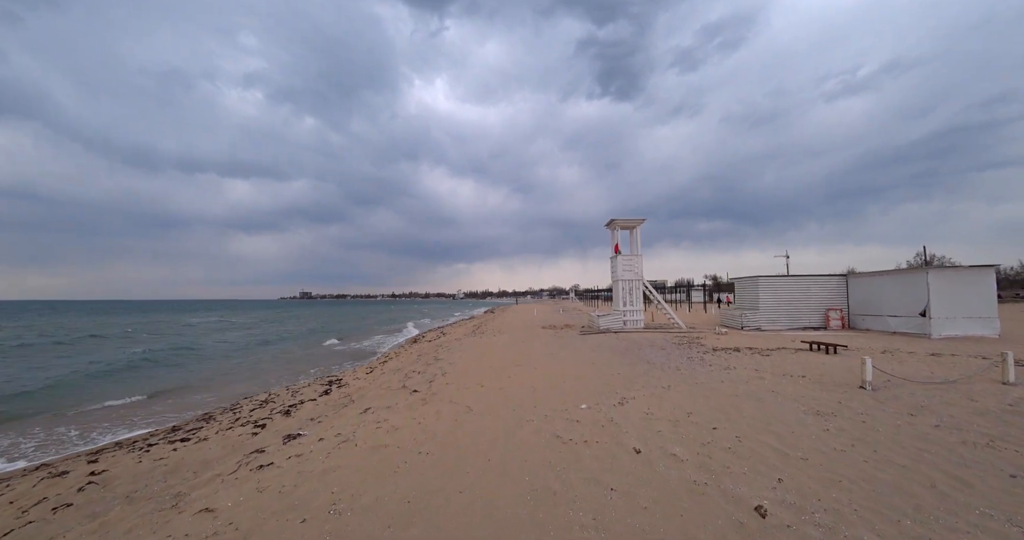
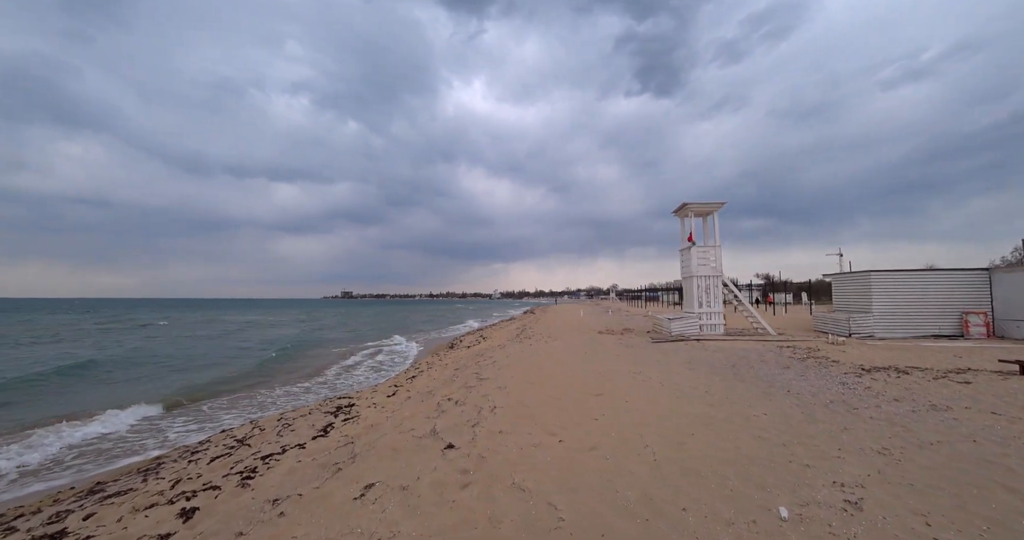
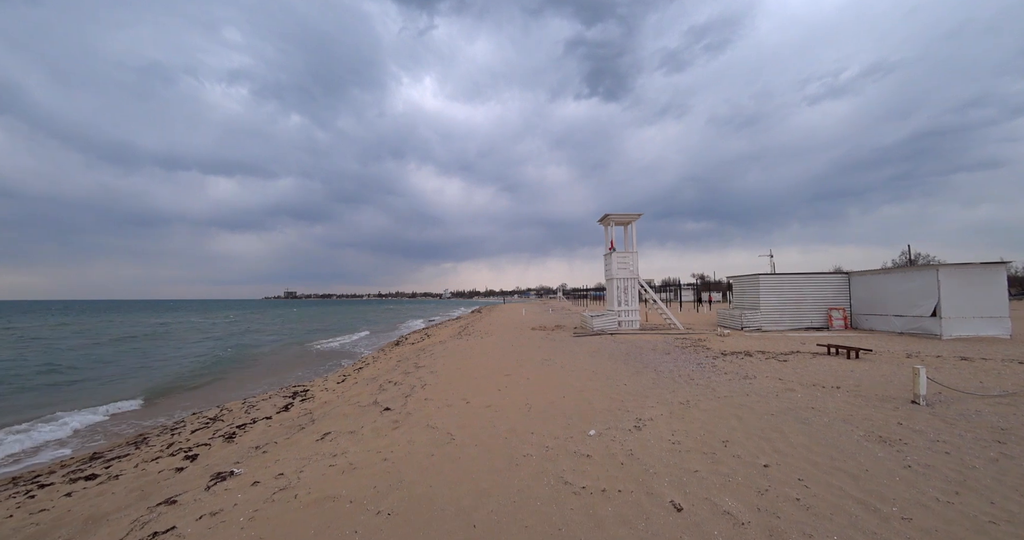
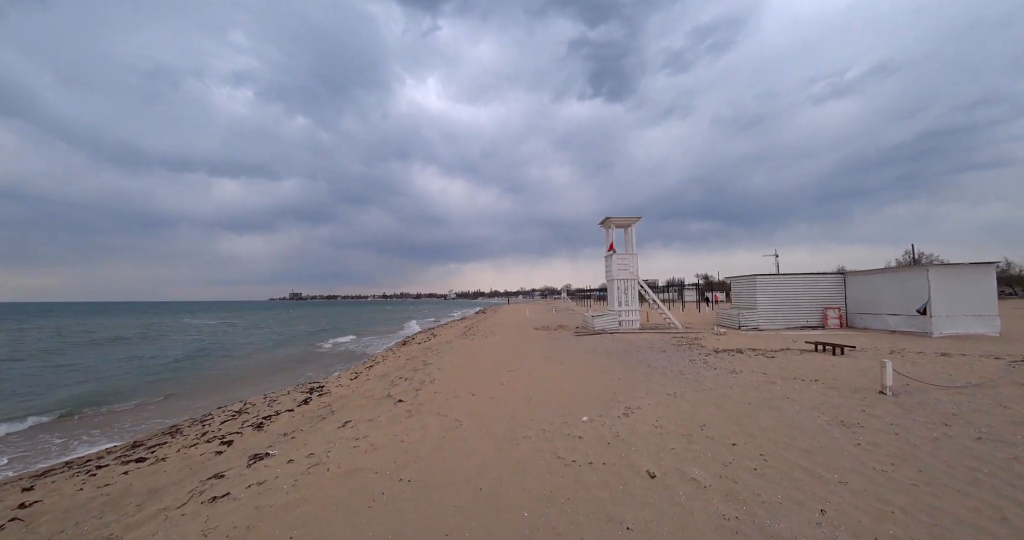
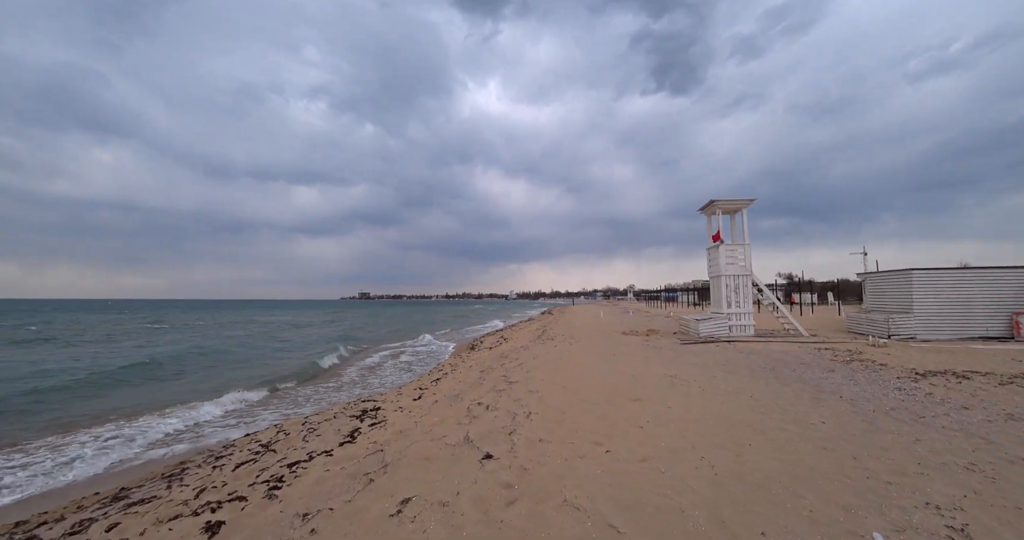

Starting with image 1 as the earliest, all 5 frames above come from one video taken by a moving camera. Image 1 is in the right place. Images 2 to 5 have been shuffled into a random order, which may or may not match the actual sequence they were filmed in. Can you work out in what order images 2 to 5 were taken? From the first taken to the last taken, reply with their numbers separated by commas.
4, 3, 2, 5
